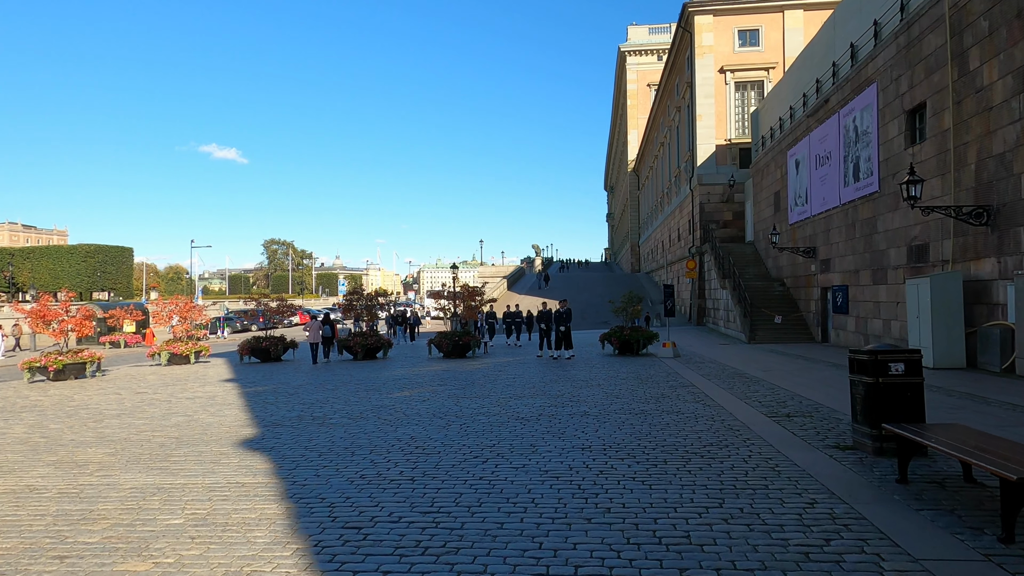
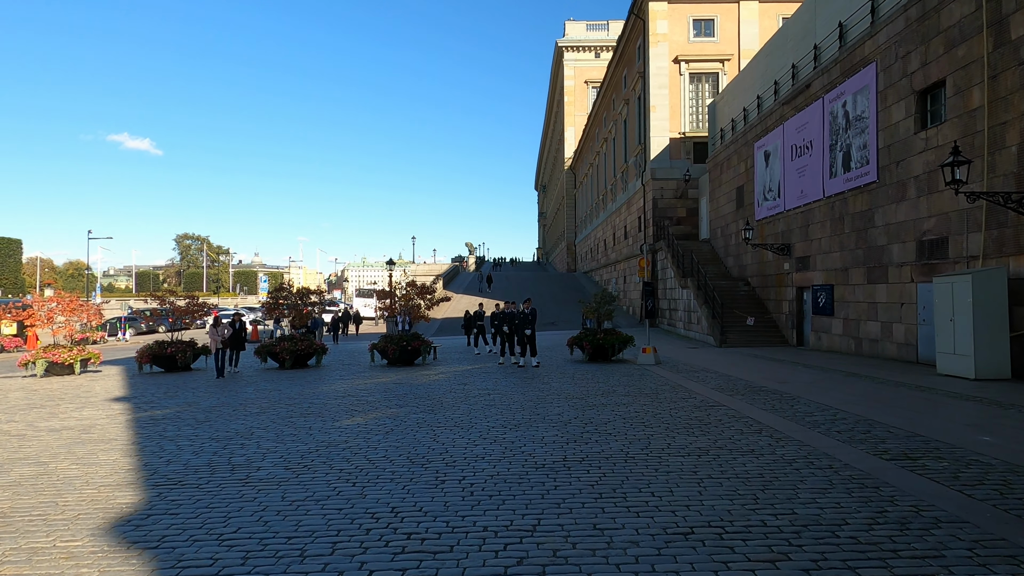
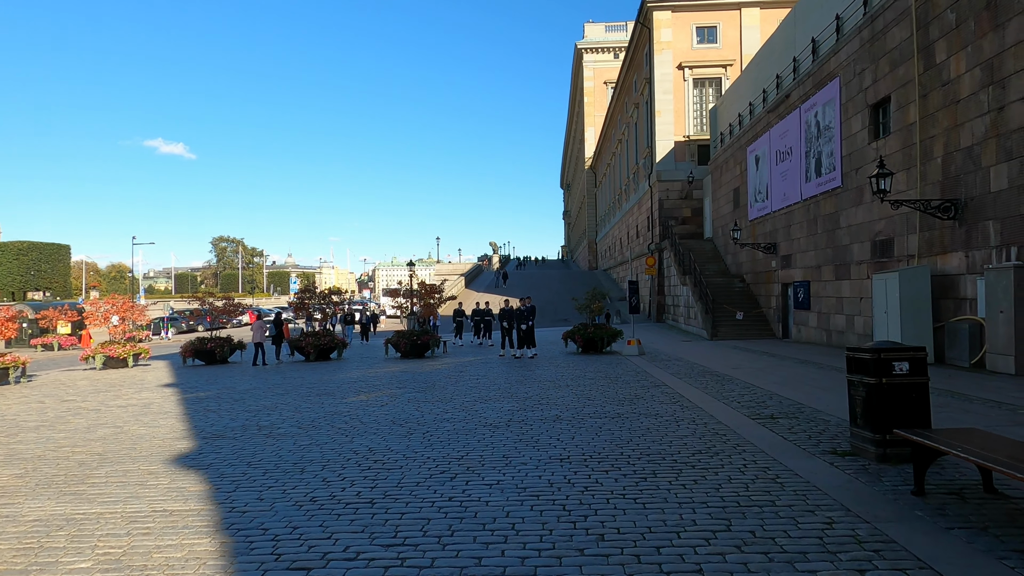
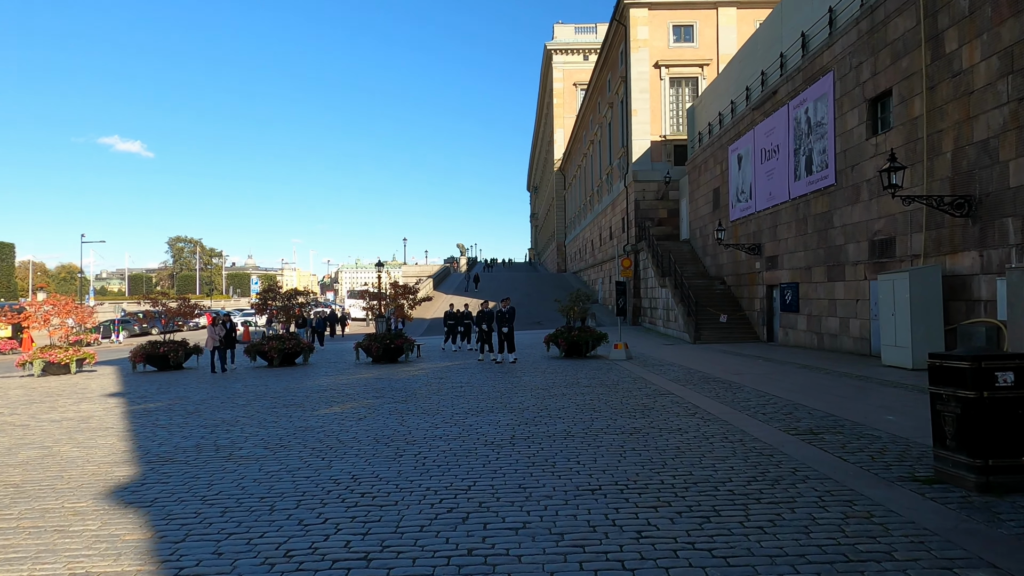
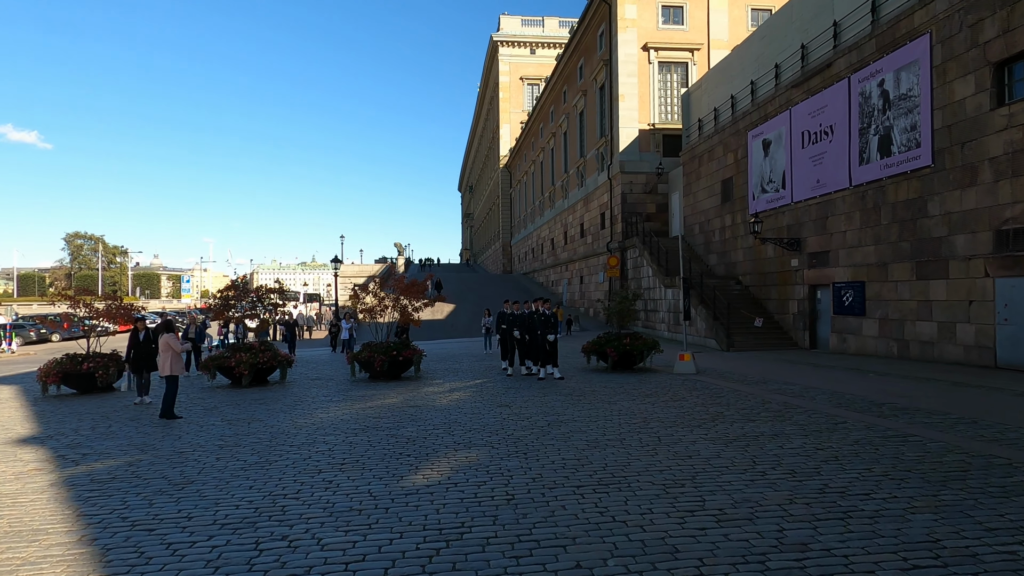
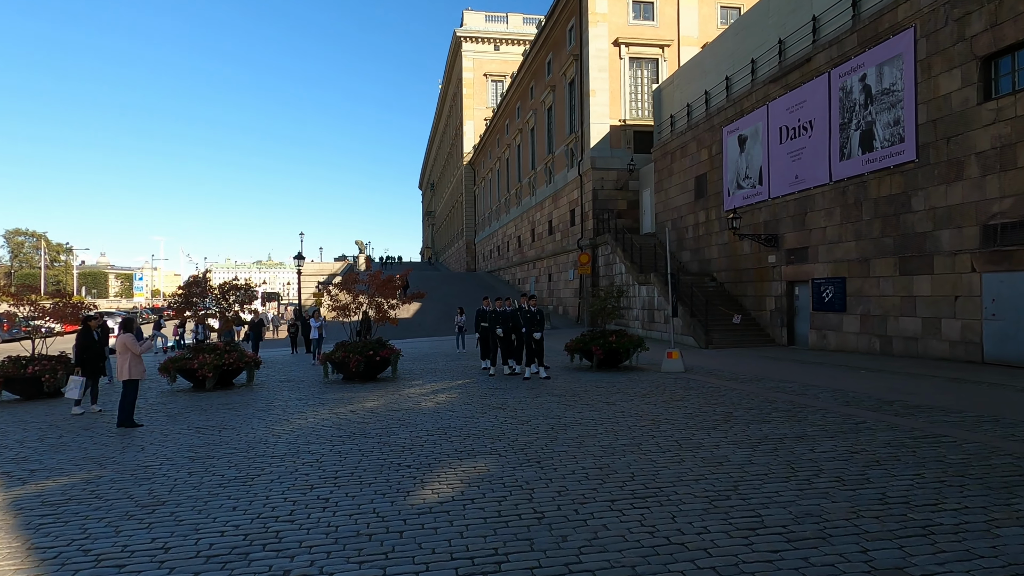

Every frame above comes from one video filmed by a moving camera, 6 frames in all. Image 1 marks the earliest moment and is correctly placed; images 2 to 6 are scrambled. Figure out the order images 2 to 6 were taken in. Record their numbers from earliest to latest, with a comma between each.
3, 4, 2, 5, 6
